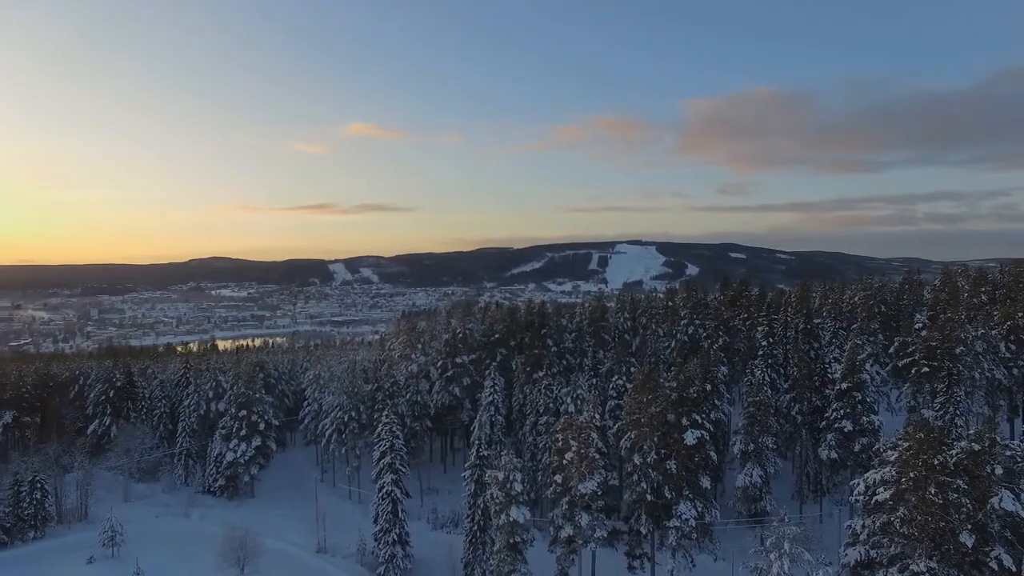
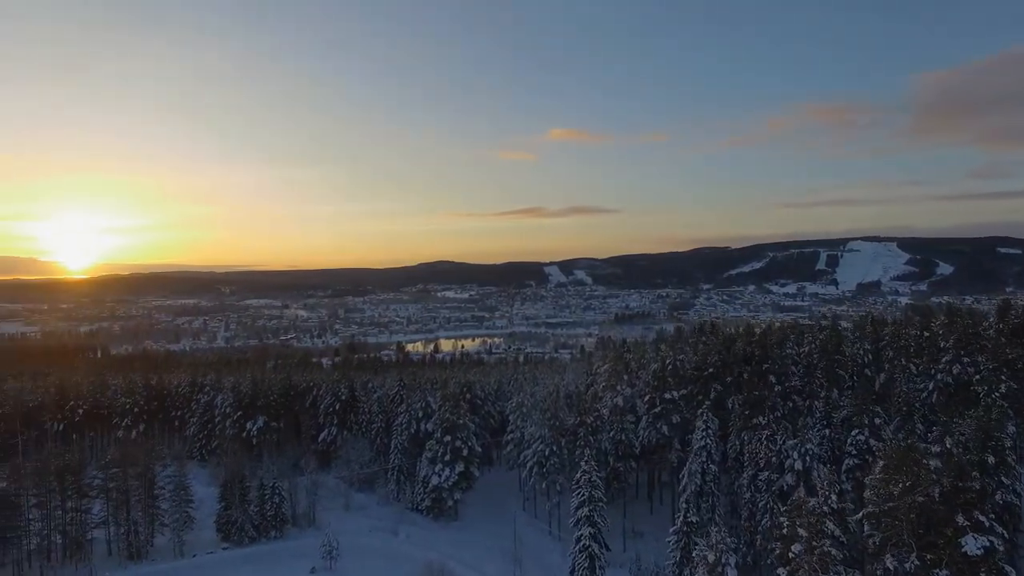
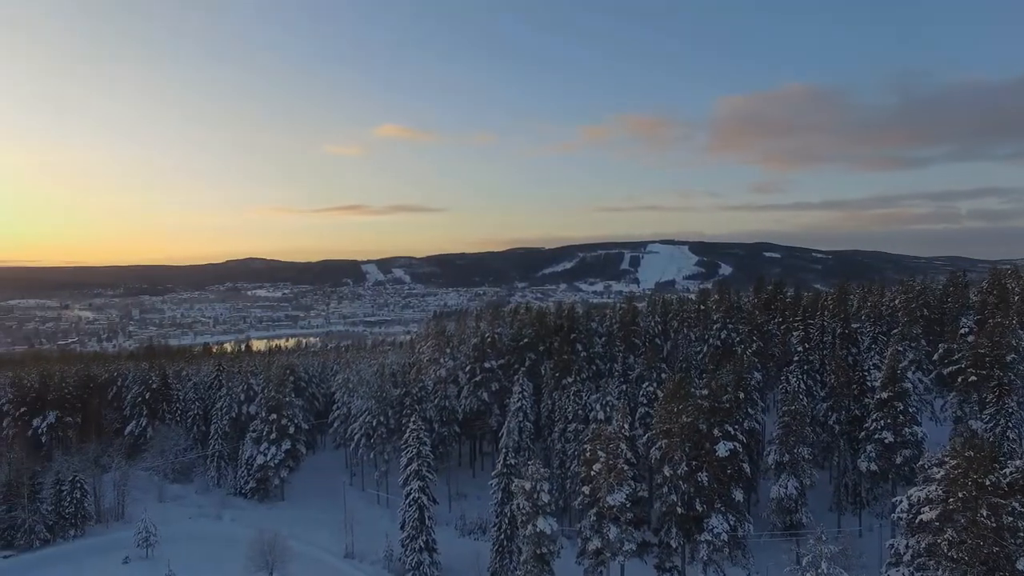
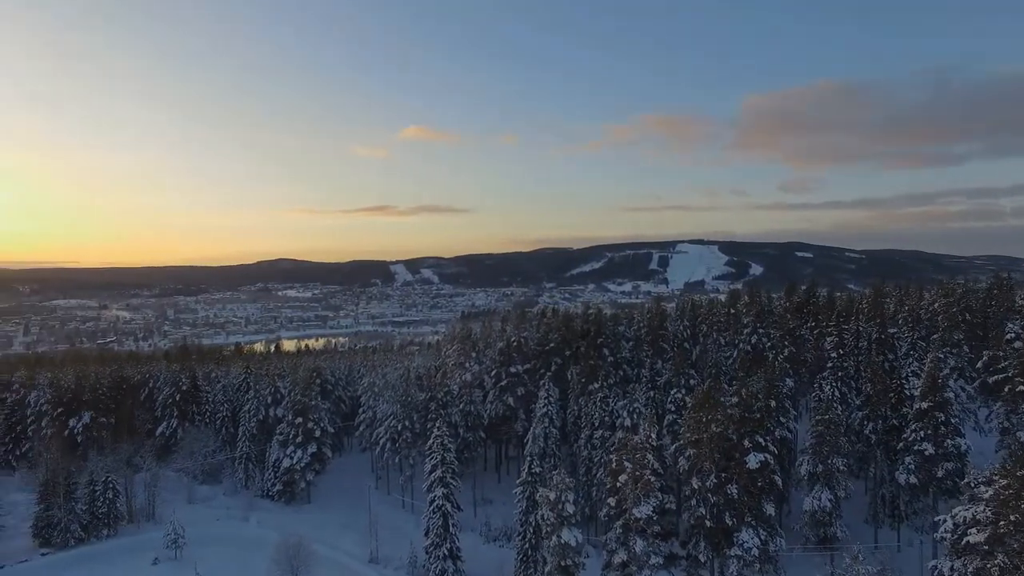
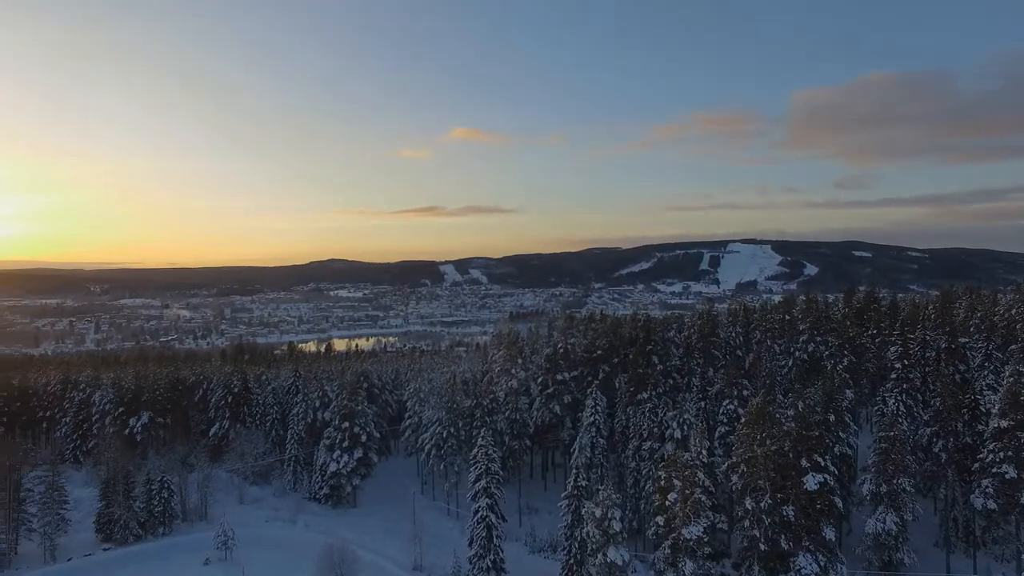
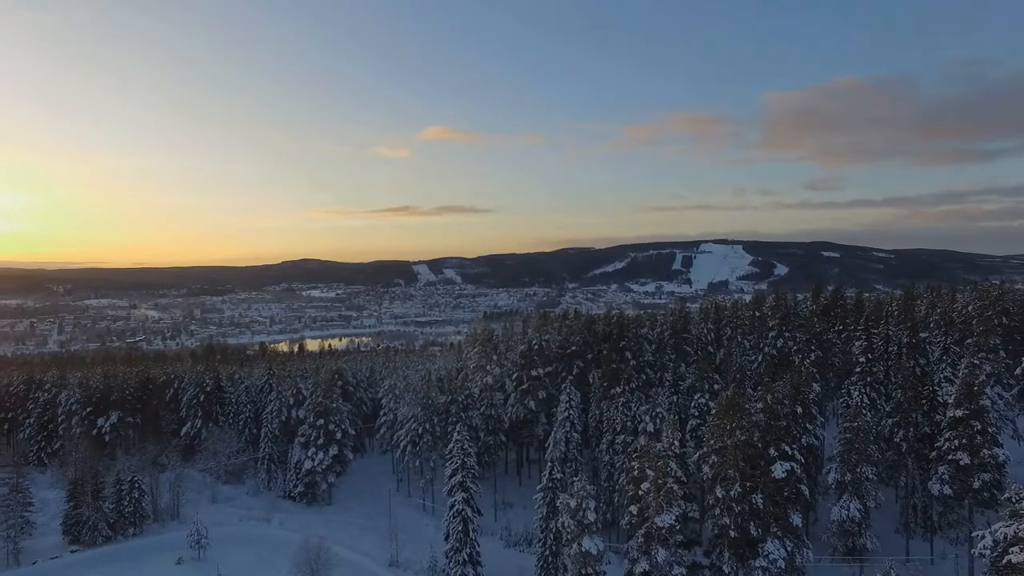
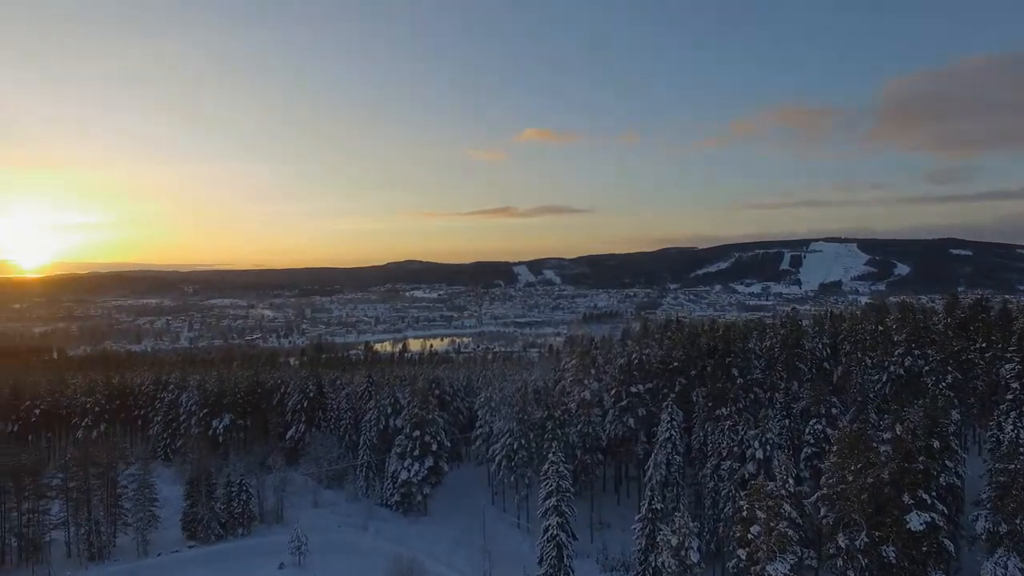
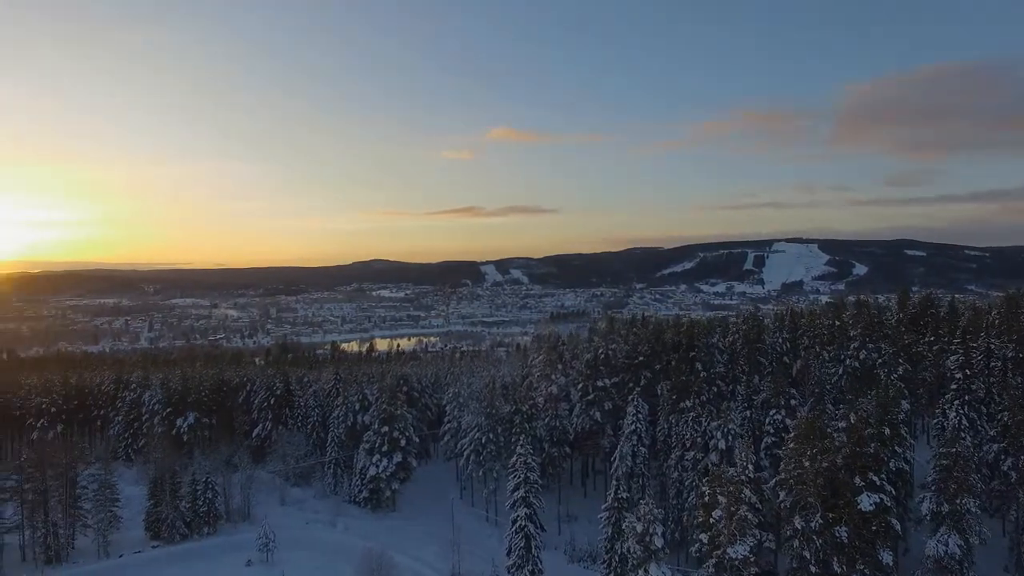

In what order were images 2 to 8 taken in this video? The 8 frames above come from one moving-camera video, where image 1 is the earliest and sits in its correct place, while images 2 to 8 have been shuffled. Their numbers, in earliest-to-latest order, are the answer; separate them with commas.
3, 4, 6, 5, 8, 7, 2
